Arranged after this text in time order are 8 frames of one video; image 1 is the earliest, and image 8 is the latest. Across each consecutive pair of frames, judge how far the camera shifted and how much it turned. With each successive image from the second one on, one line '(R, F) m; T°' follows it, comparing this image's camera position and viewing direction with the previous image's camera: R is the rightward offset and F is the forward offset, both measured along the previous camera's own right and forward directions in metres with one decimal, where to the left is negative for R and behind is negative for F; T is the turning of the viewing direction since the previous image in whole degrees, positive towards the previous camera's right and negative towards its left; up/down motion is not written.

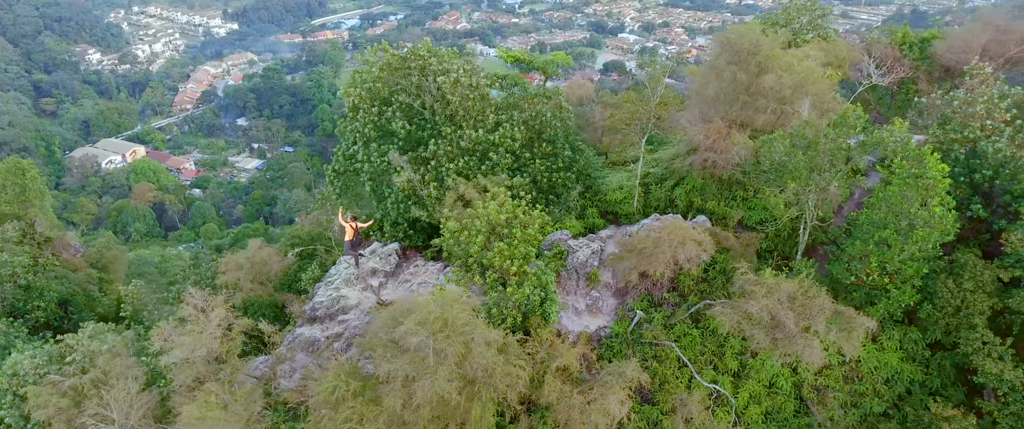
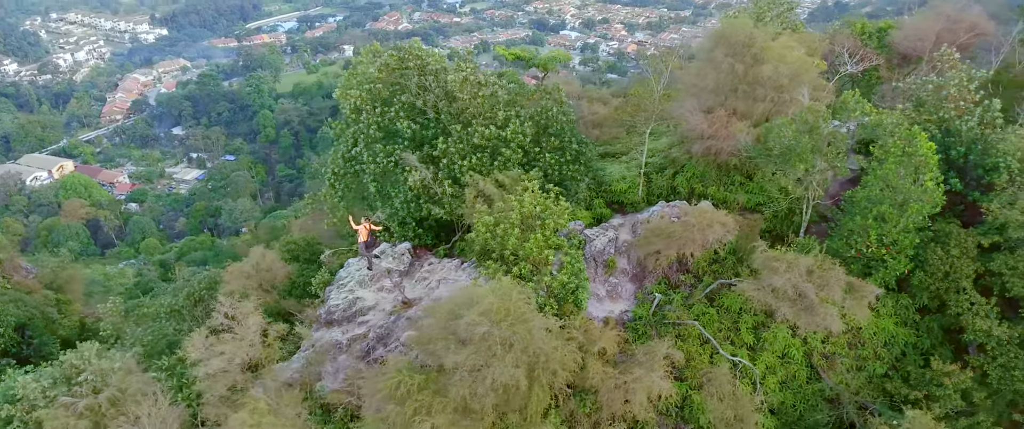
(-1.3, -0.2) m; +5°
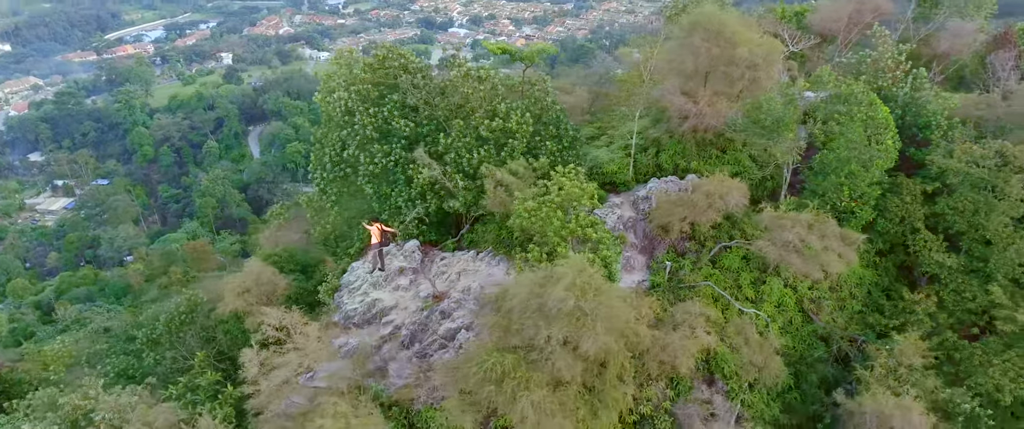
(-2.3, -0.3) m; +10°
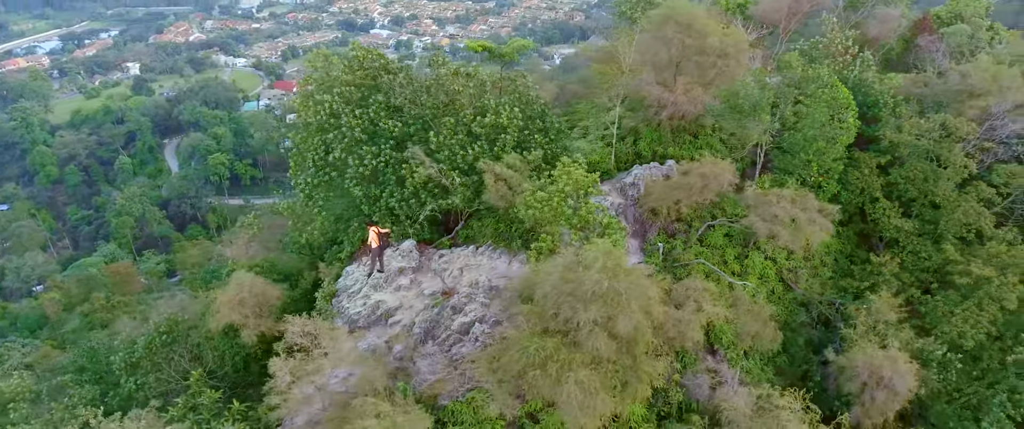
(-1.3, -0.2) m; +6°
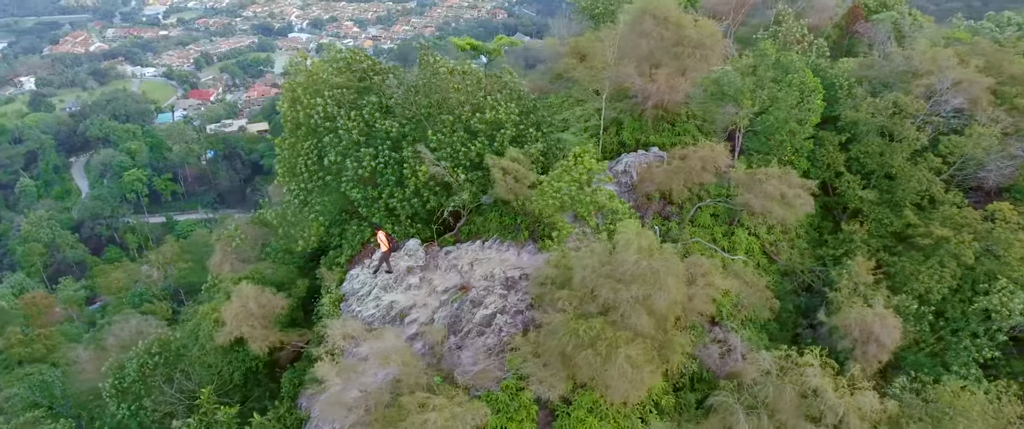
(-1.5, -0.2) m; +7°
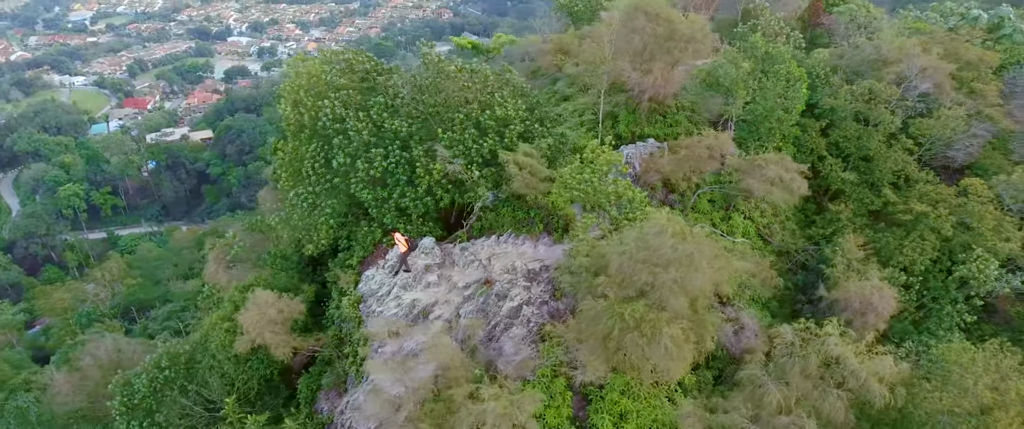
(-1.3, -0.2) m; +5°
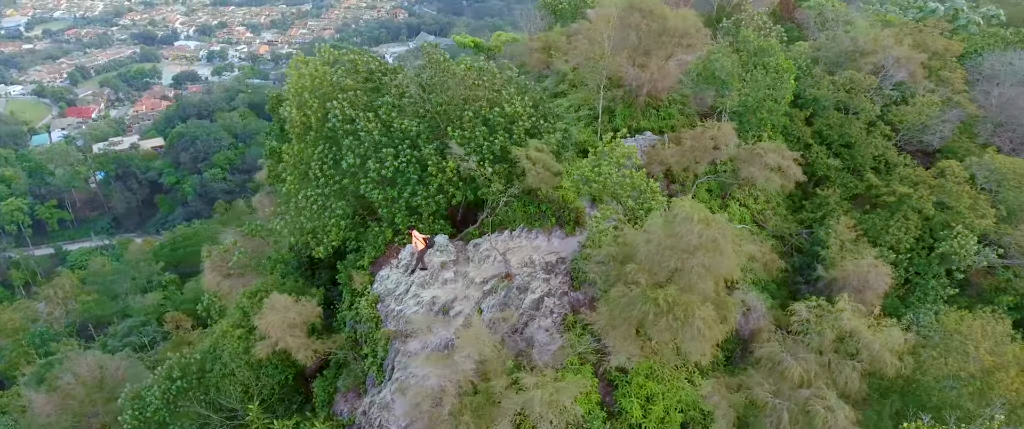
(-1.1, -0.2) m; +4°
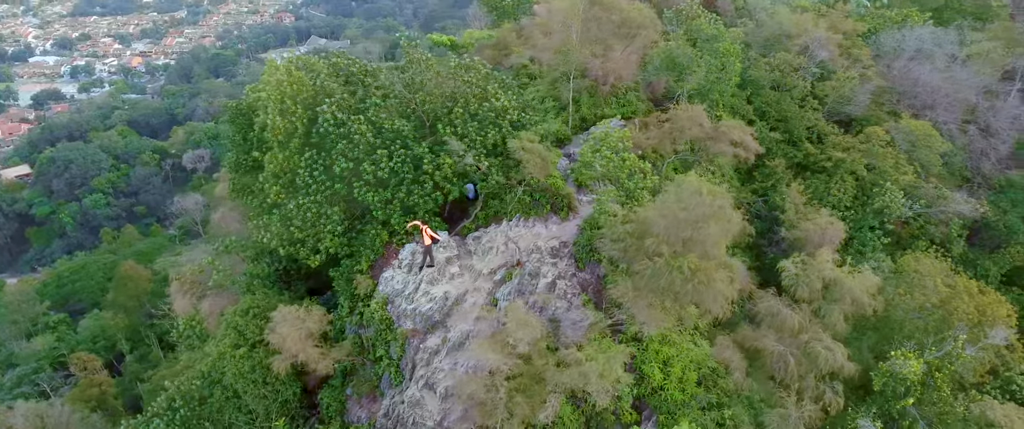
(-2.0, -0.3) m; +9°
